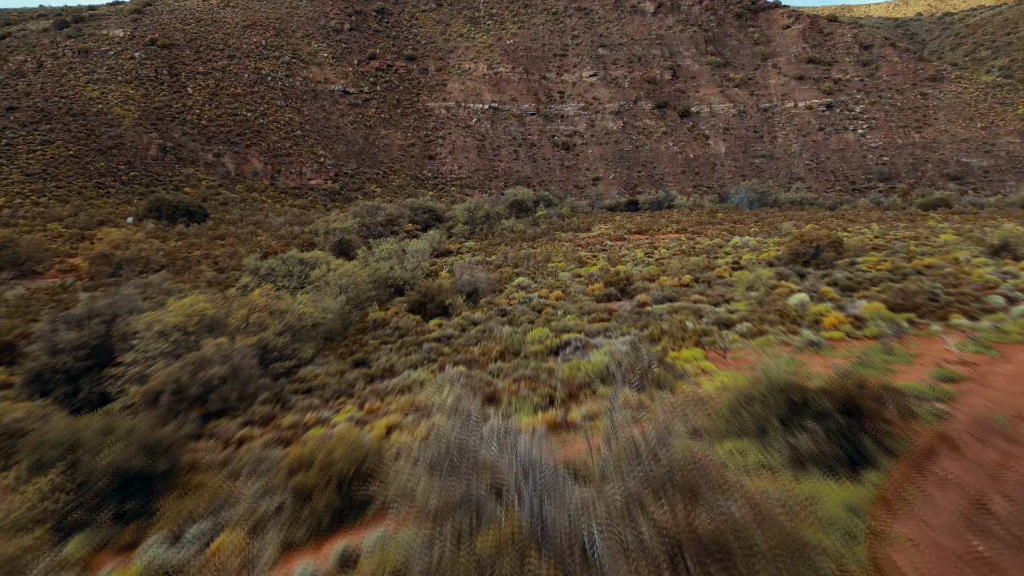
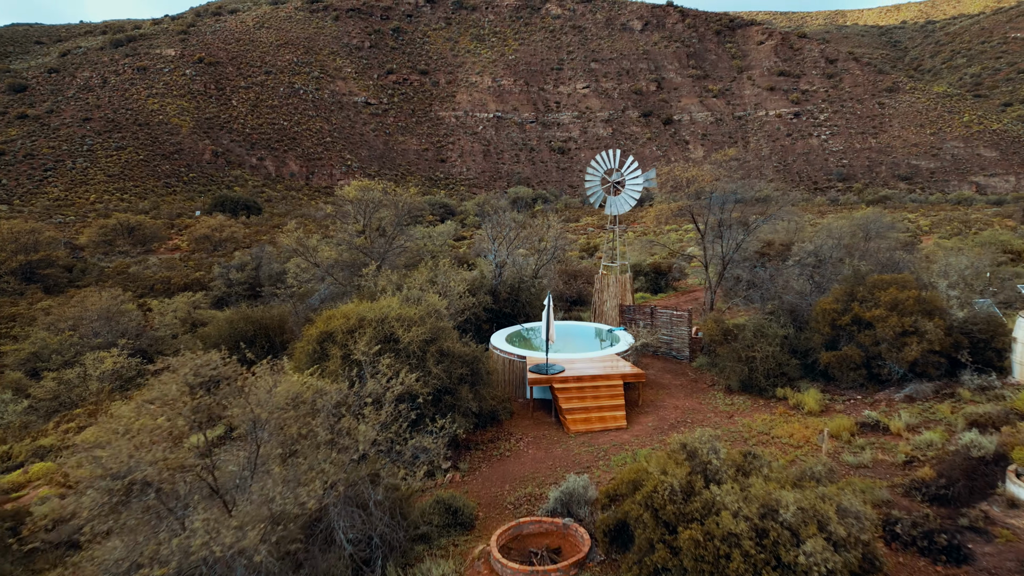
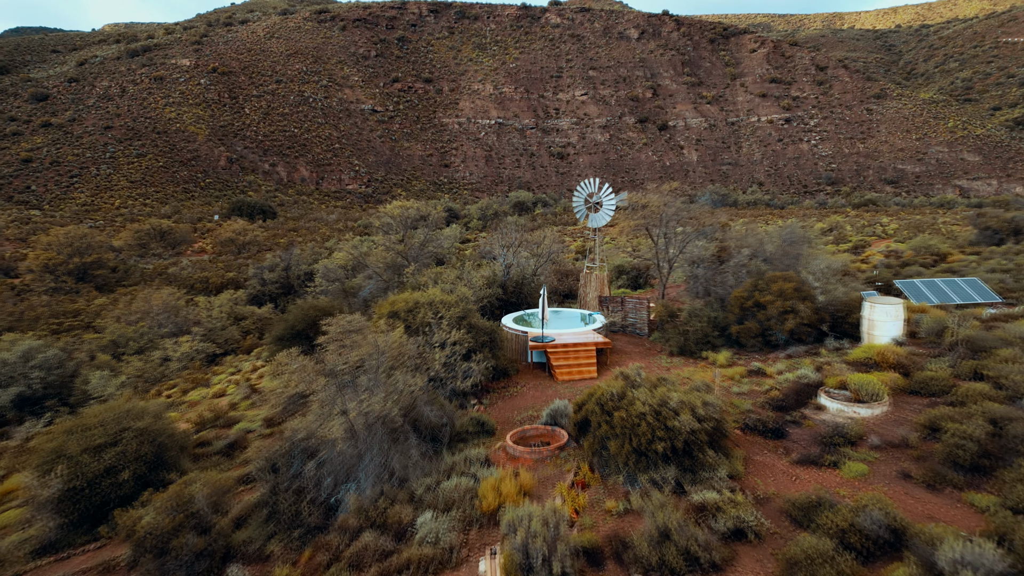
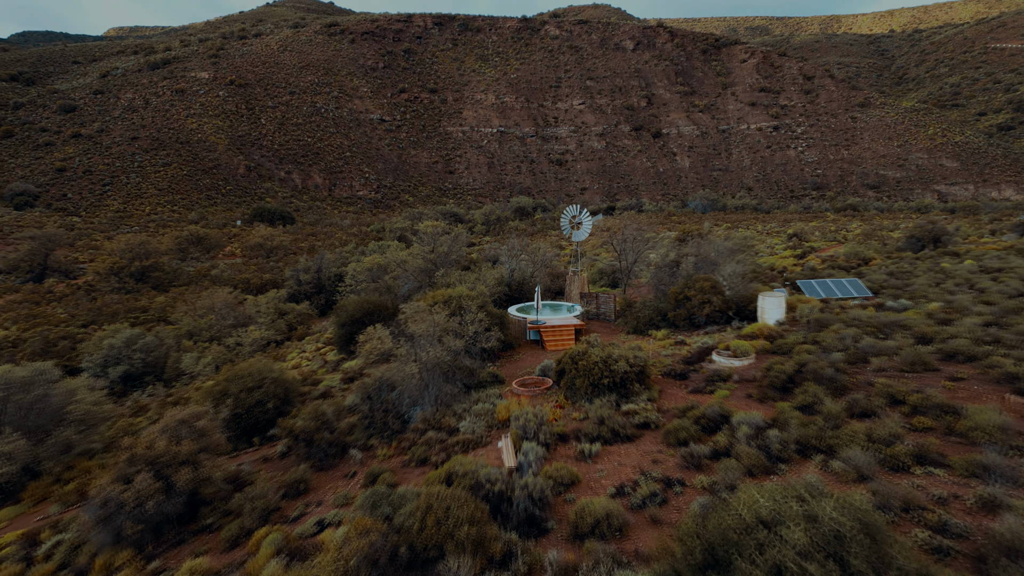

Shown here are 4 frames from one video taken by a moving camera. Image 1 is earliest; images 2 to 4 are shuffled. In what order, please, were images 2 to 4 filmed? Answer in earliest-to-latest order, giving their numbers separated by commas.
2, 3, 4
